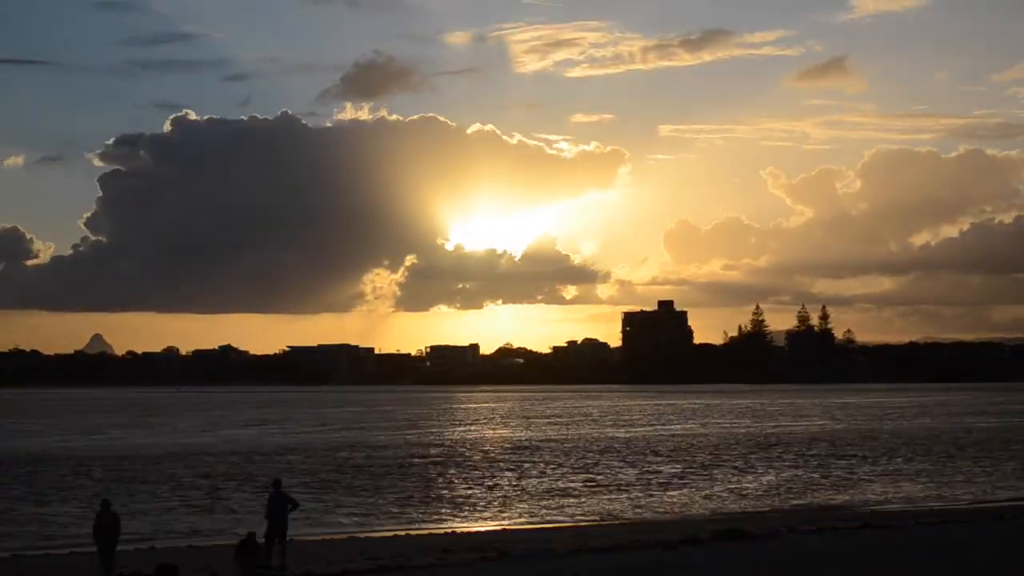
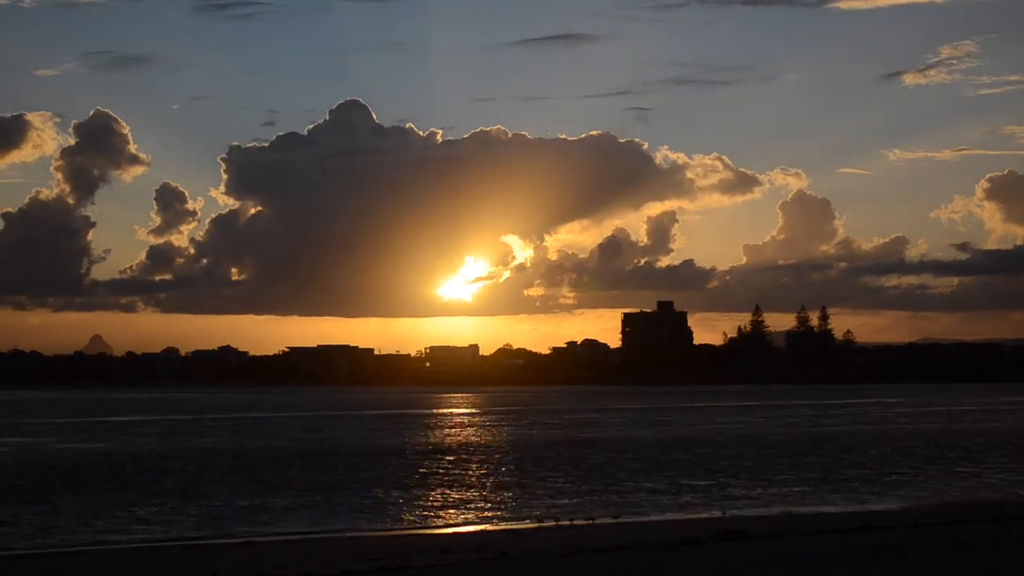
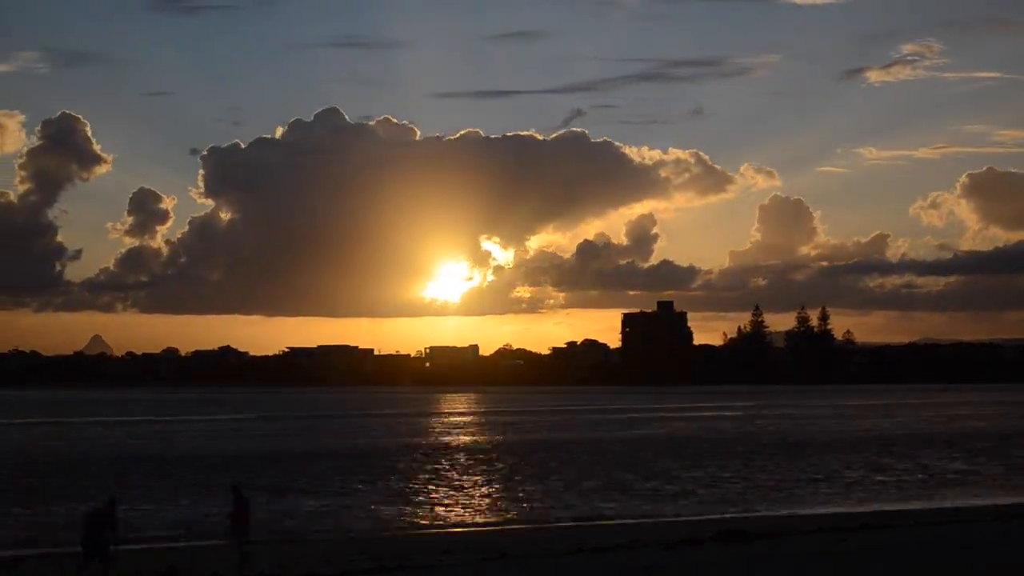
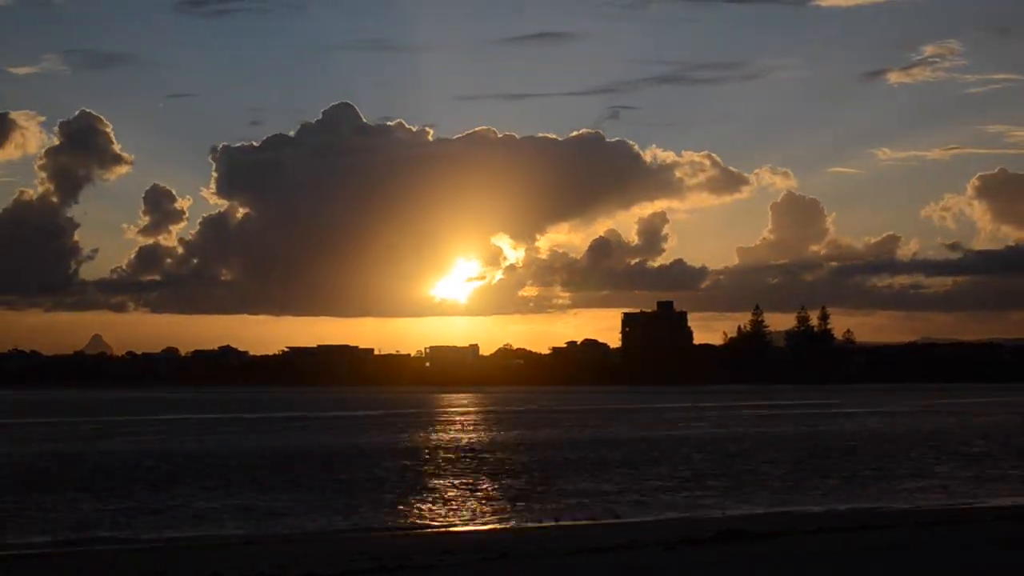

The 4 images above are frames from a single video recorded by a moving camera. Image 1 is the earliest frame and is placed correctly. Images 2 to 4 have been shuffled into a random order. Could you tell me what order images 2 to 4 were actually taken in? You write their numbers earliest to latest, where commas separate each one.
3, 4, 2
